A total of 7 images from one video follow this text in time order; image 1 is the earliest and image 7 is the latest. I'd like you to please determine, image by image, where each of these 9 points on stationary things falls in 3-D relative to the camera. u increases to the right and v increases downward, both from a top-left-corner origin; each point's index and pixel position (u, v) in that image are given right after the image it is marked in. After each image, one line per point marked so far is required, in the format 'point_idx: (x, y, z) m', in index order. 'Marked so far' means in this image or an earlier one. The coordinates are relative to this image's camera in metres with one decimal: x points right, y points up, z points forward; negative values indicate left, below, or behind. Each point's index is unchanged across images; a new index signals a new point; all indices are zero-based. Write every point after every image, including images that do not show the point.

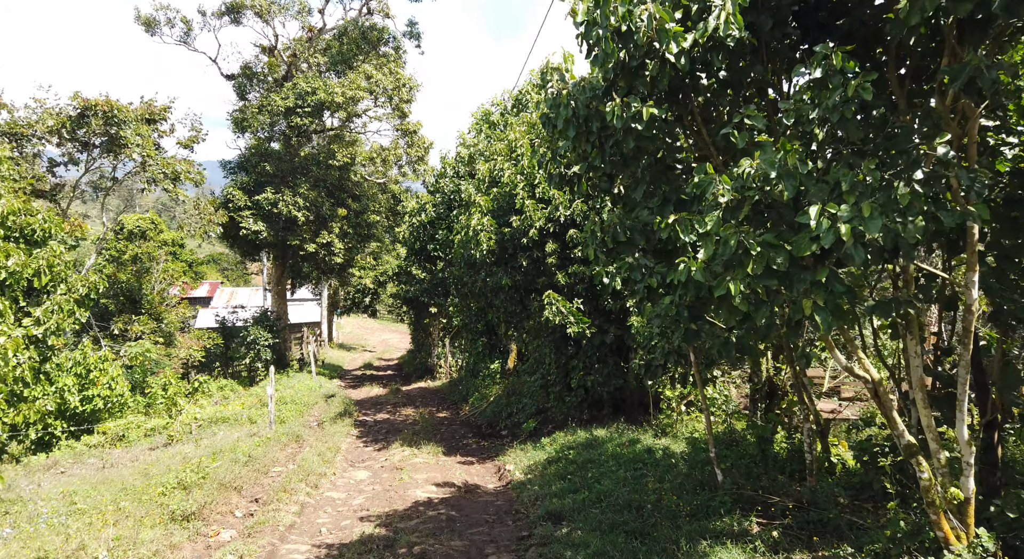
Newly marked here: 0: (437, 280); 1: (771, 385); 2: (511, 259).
0: (-2.0, 0.0, +18.0) m
1: (+2.7, -1.1, +7.4) m
2: (0.0, +0.3, +10.2) m
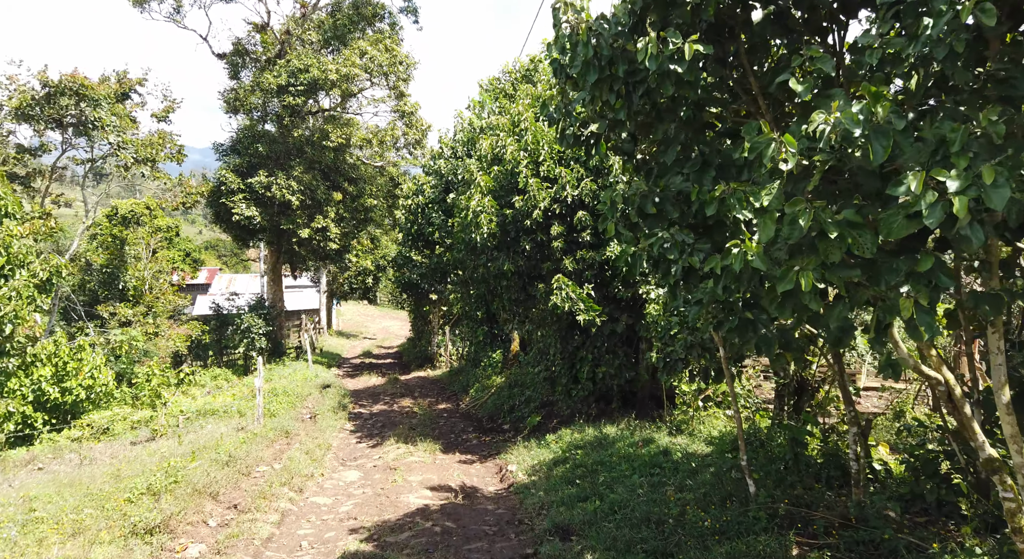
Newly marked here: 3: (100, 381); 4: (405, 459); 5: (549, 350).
0: (-1.9, +0.4, +17.3) m
1: (+2.8, -1.0, +6.7) m
2: (0.0, +0.5, +9.5) m
3: (-8.6, -2.1, +14.4) m
4: (-1.4, -2.3, +8.8) m
5: (+0.5, -1.0, +10.0) m
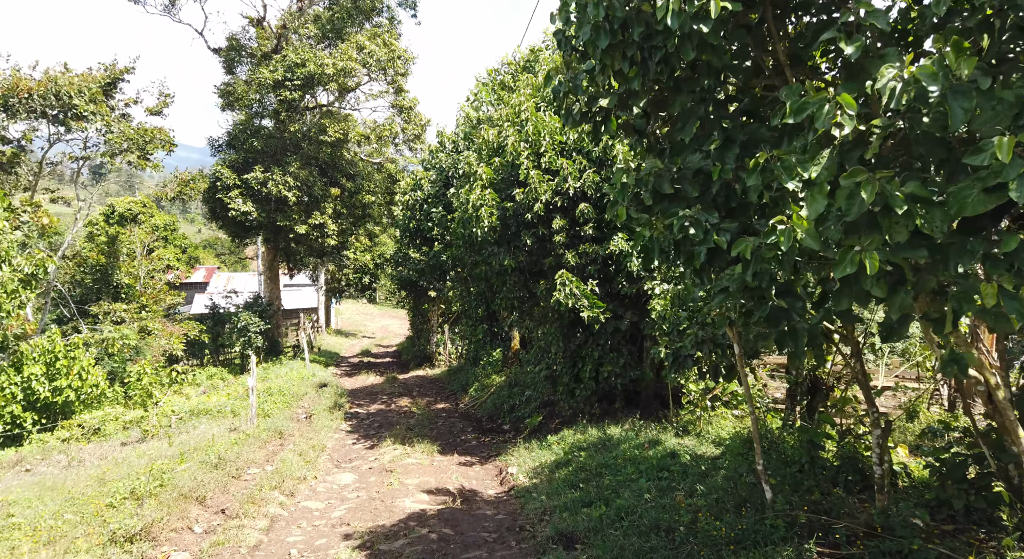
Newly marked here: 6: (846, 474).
0: (-1.9, +0.4, +17.0) m
1: (+2.8, -0.9, +6.4) m
2: (0.0, +0.6, +9.2) m
3: (-8.6, -2.0, +14.1) m
4: (-1.4, -2.3, +8.5) m
5: (+0.5, -1.0, +9.8) m
6: (+2.5, -1.4, +5.1) m
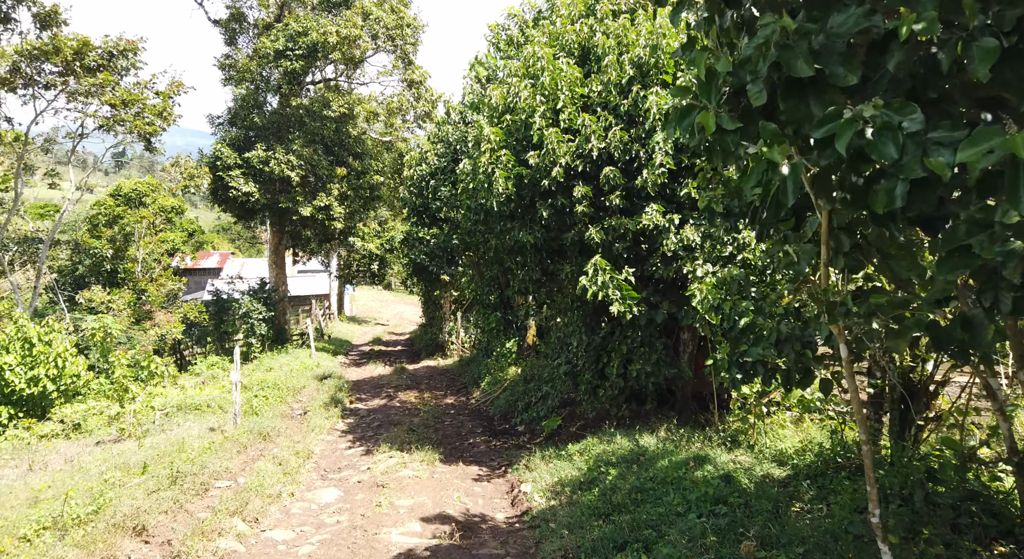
0: (-1.6, +0.8, +15.8) m
1: (+2.9, -0.8, +5.0) m
2: (+0.2, +0.8, +7.9) m
3: (-8.3, -1.7, +13.0) m
4: (-1.2, -2.0, +7.3) m
5: (+0.7, -0.7, +8.4) m
6: (+2.5, -1.3, +3.7) m
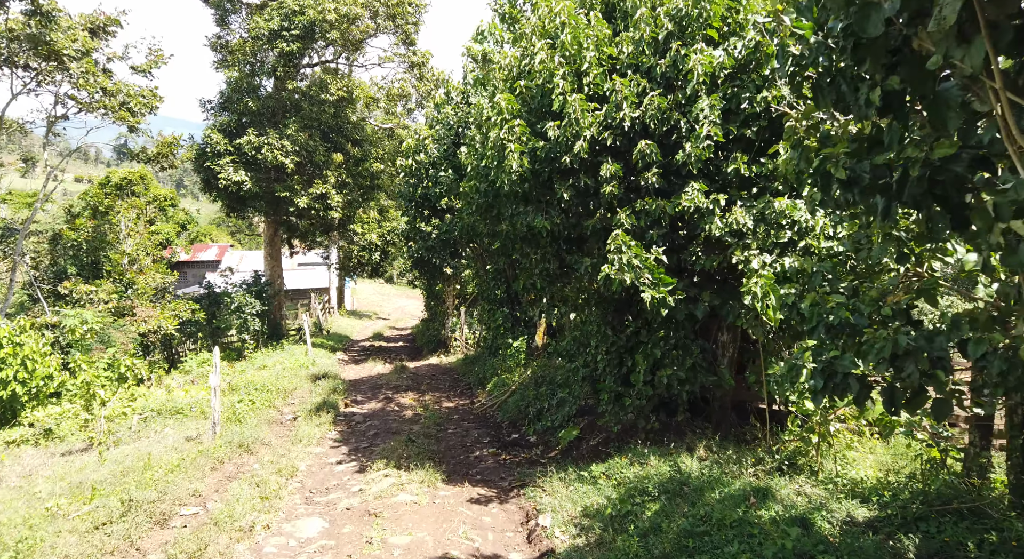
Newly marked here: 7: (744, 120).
0: (-1.4, +0.9, +14.7) m
1: (+3.0, -0.7, +4.0) m
2: (+0.3, +0.9, +6.8) m
3: (-8.1, -1.6, +12.0) m
4: (-1.1, -2.0, +6.3) m
5: (+0.9, -0.7, +7.4) m
6: (+2.6, -1.3, +2.7) m
7: (+1.9, +1.3, +5.7) m
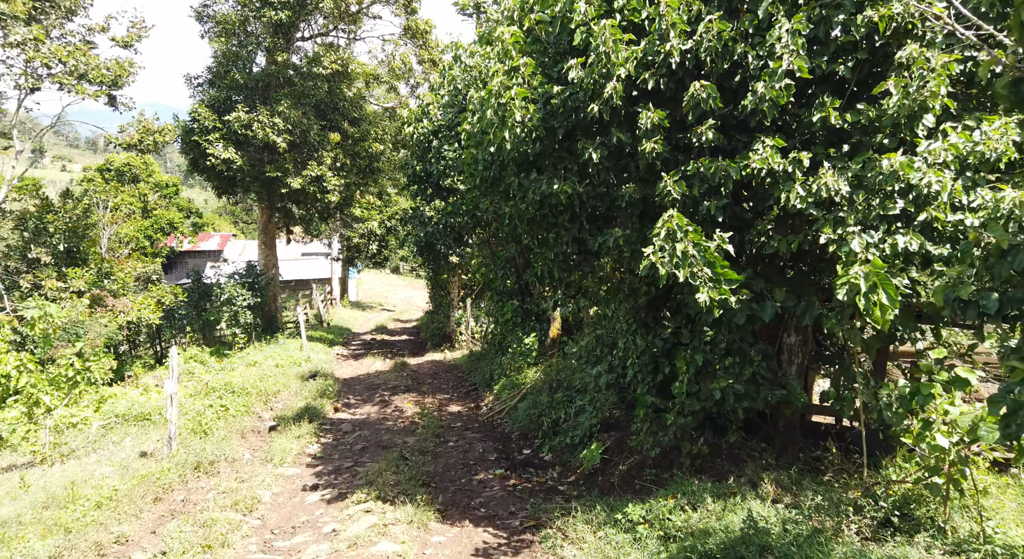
0: (-1.2, +1.1, +13.3) m
1: (+3.1, -0.7, +2.5) m
2: (+0.4, +1.0, +5.4) m
3: (-8.0, -1.4, +10.7) m
4: (-1.0, -1.9, +4.9) m
5: (+1.0, -0.6, +6.0) m
6: (+2.7, -1.2, +1.3) m
7: (+2.0, +1.4, +4.2) m
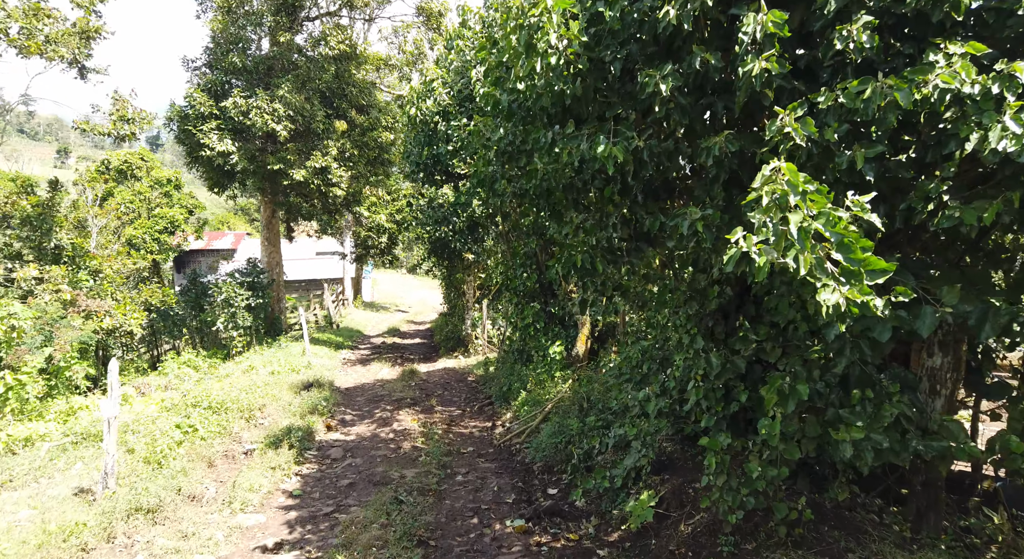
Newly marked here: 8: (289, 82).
0: (-0.8, +1.2, +11.8) m
1: (+3.1, -0.6, +0.9) m
2: (+0.6, +1.0, +3.8) m
3: (-7.7, -1.4, +9.4) m
4: (-0.9, -1.8, +3.4) m
5: (+1.1, -0.5, +4.4) m
6: (+2.7, -1.2, -0.4) m
7: (+2.1, +1.4, +2.6) m
8: (-5.0, +4.4, +15.3) m
